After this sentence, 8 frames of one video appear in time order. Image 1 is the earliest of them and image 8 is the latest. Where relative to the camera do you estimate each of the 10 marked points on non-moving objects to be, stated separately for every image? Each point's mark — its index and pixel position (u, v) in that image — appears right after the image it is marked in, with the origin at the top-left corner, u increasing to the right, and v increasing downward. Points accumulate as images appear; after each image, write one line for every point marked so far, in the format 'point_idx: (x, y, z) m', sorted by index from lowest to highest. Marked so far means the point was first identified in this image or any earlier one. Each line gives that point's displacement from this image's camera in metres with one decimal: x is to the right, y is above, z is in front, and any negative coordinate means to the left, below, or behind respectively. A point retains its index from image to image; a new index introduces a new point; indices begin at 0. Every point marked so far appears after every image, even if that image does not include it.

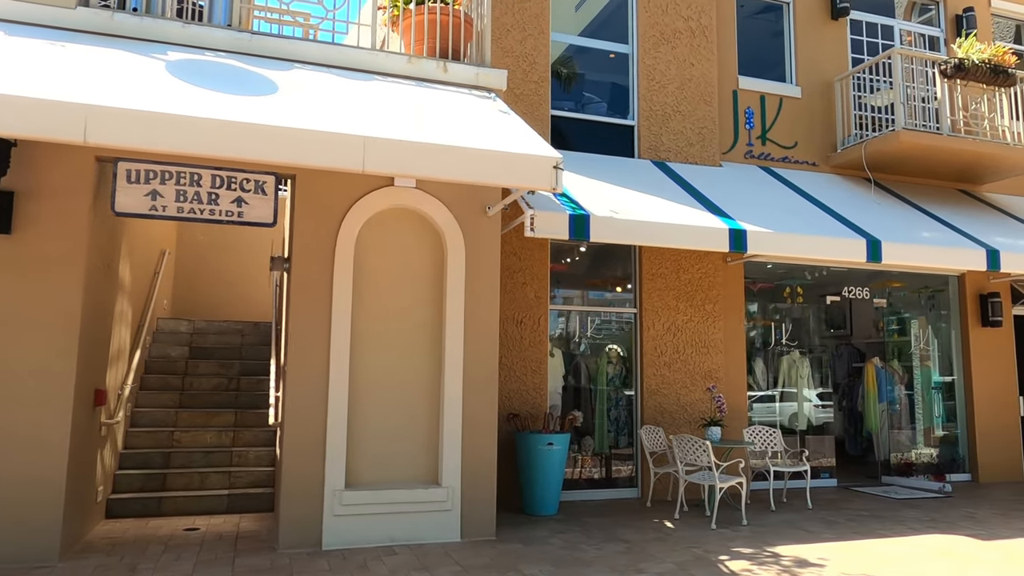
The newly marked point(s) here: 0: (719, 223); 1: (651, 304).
0: (+2.2, +0.7, +8.0) m
1: (+1.8, -0.2, +9.5) m
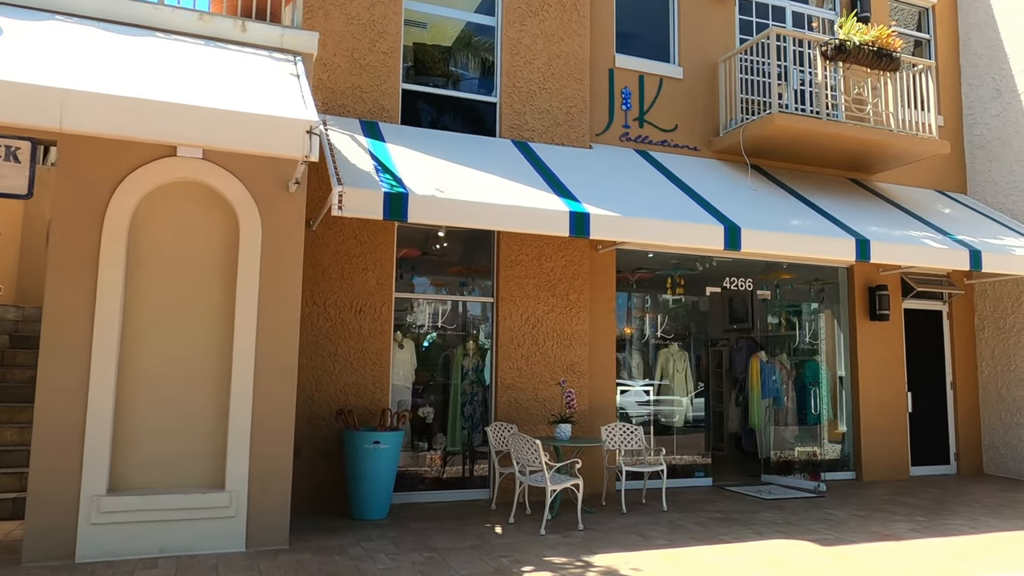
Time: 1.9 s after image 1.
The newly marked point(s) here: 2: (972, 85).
0: (+0.5, +0.8, +7.4) m
1: (-0.1, -0.1, +8.9) m
2: (+7.5, +3.3, +12.3) m
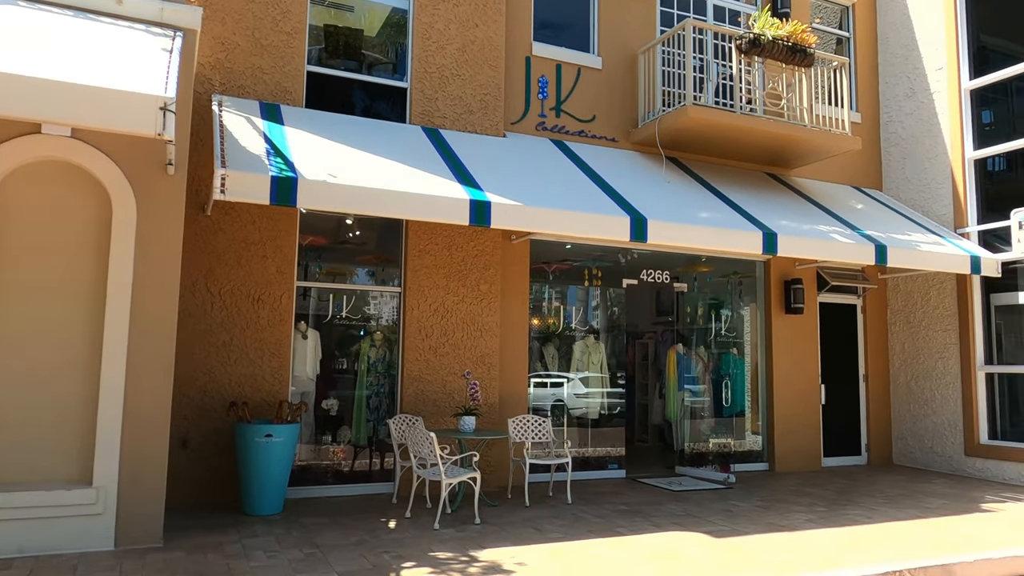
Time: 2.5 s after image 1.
0: (-0.5, +0.9, +7.2) m
1: (-1.1, +0.1, +8.8) m
2: (+6.3, +3.4, +12.5) m
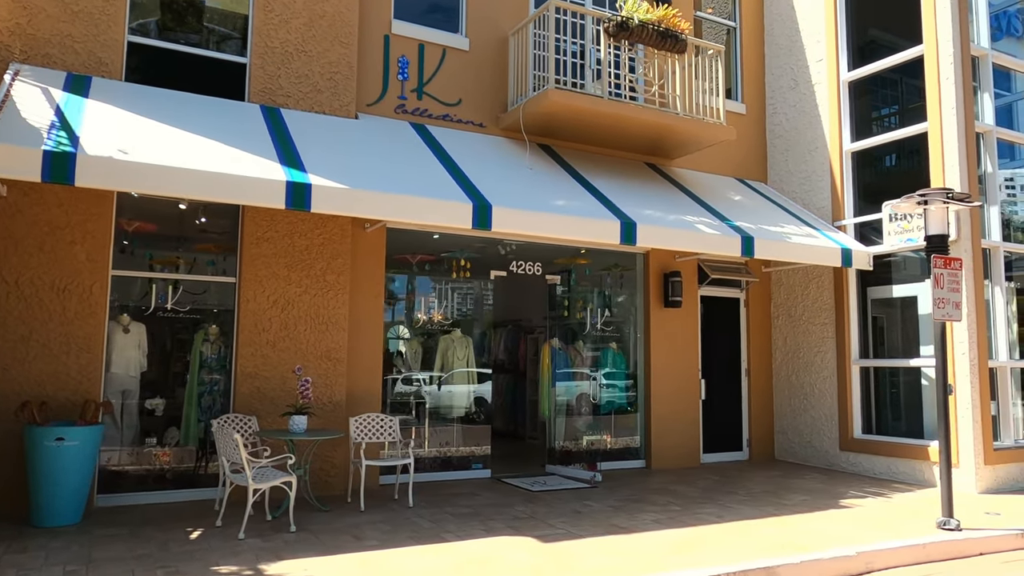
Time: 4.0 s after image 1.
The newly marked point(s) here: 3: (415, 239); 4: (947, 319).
0: (-2.1, +1.0, +6.7) m
1: (-2.8, +0.2, +8.2) m
2: (+4.3, +3.5, +12.4) m
3: (-1.2, +0.6, +9.5) m
4: (+4.4, -0.3, +7.5) m
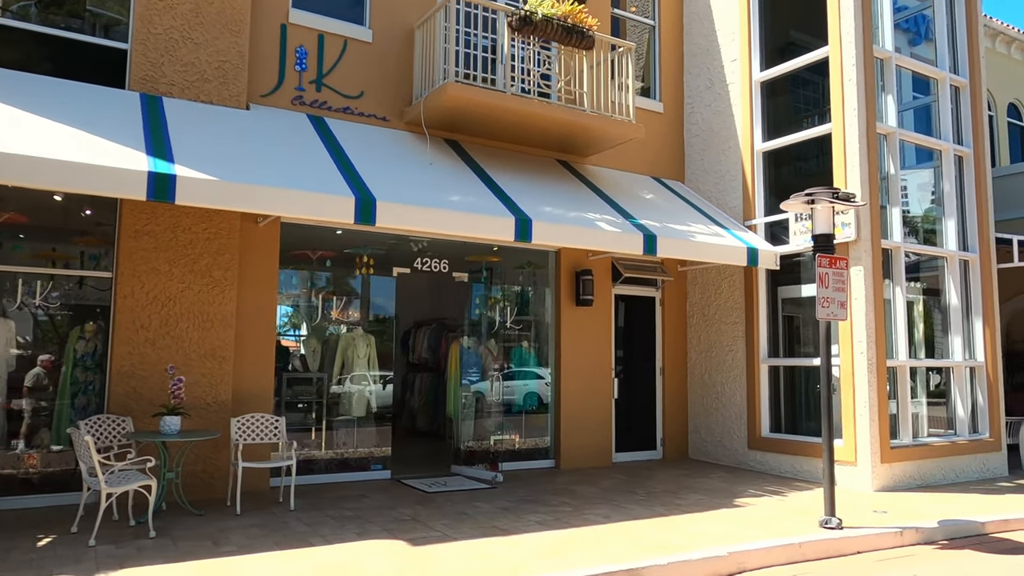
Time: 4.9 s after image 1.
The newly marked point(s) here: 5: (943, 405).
0: (-3.2, +1.1, +6.4) m
1: (-4.0, +0.2, +7.8) m
2: (+3.0, +3.5, +12.4) m
3: (-2.5, +0.7, +9.3) m
4: (+3.2, -0.3, +7.5) m
5: (+6.1, -1.7, +10.6) m
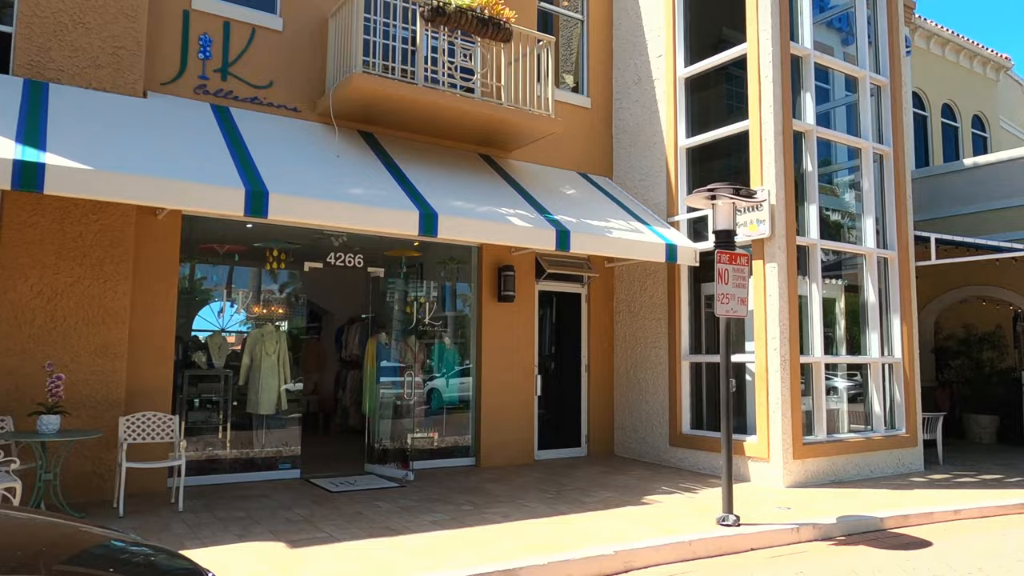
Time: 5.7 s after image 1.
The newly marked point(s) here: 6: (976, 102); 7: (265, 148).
0: (-4.2, +1.1, +6.1) m
1: (-5.0, +0.3, +7.5) m
2: (+1.8, +3.6, +12.3) m
3: (-3.5, +0.7, +9.0) m
4: (+2.2, -0.3, +7.5) m
5: (+5.0, -1.6, +10.7) m
6: (+11.6, +4.6, +18.7) m
7: (-2.7, +1.6, +8.3) m
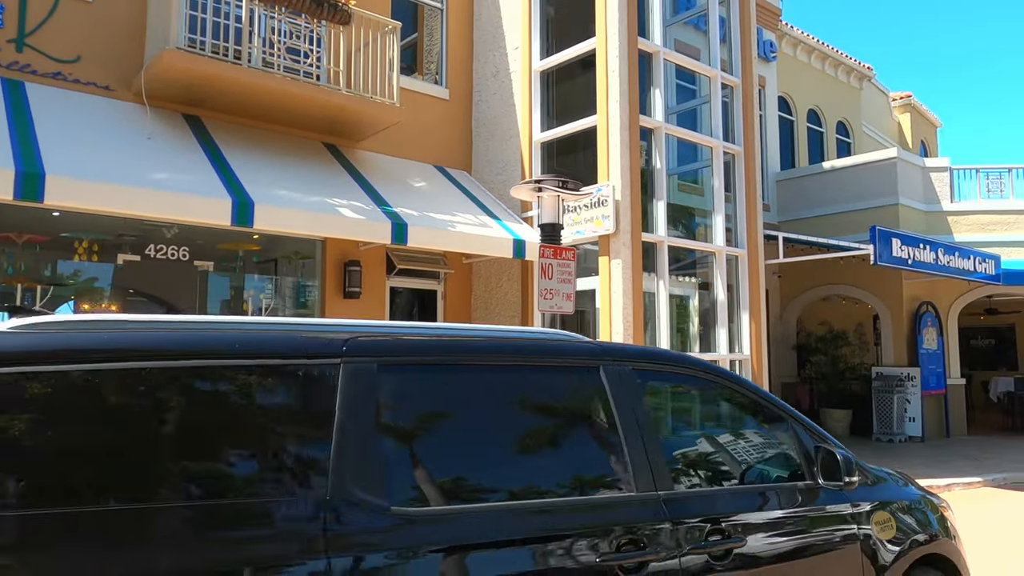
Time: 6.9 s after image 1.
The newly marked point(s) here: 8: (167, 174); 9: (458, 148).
0: (-5.7, +1.2, +5.2) m
1: (-6.8, +0.4, +6.5) m
2: (-0.5, +3.6, +12.0) m
3: (-5.4, +0.8, +8.2) m
4: (+0.4, -0.2, +7.2) m
5: (+2.8, -1.6, +10.8) m
6: (+8.5, +4.7, +19.4) m
7: (-4.5, +1.6, +7.5) m
8: (-3.4, +1.1, +7.5) m
9: (-0.8, +2.2, +11.9) m
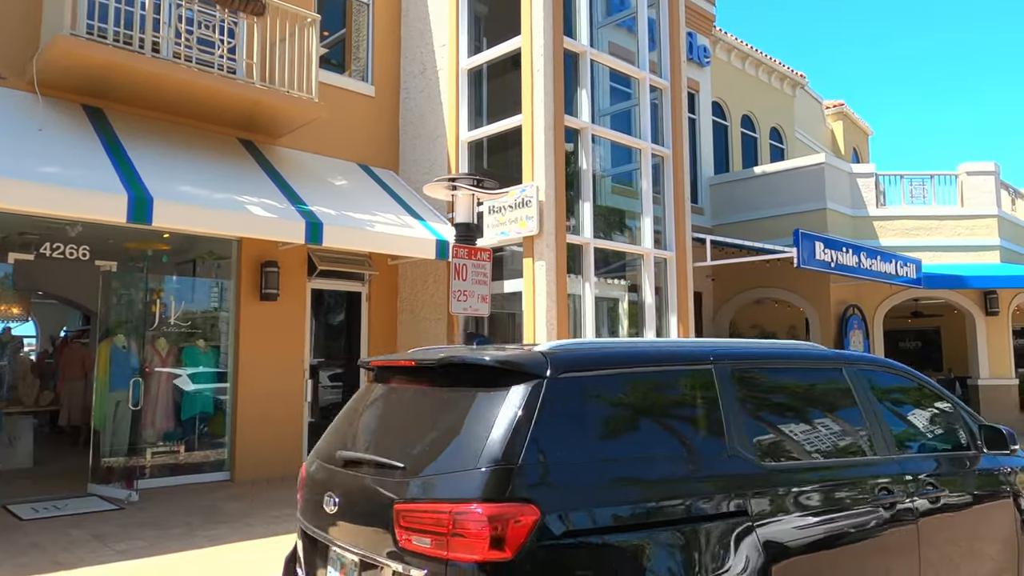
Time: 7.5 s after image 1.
0: (-6.4, +1.2, +4.6) m
1: (-7.5, +0.4, +5.8) m
2: (-1.6, +3.6, +11.7) m
3: (-6.3, +0.8, +7.6) m
4: (-0.4, -0.2, +7.0) m
5: (+1.8, -1.6, +10.7) m
6: (+6.9, +4.6, +19.7) m
7: (-5.4, +1.6, +7.0) m
8: (-4.3, +1.1, +7.0) m
9: (-2.0, +2.2, +11.6) m
